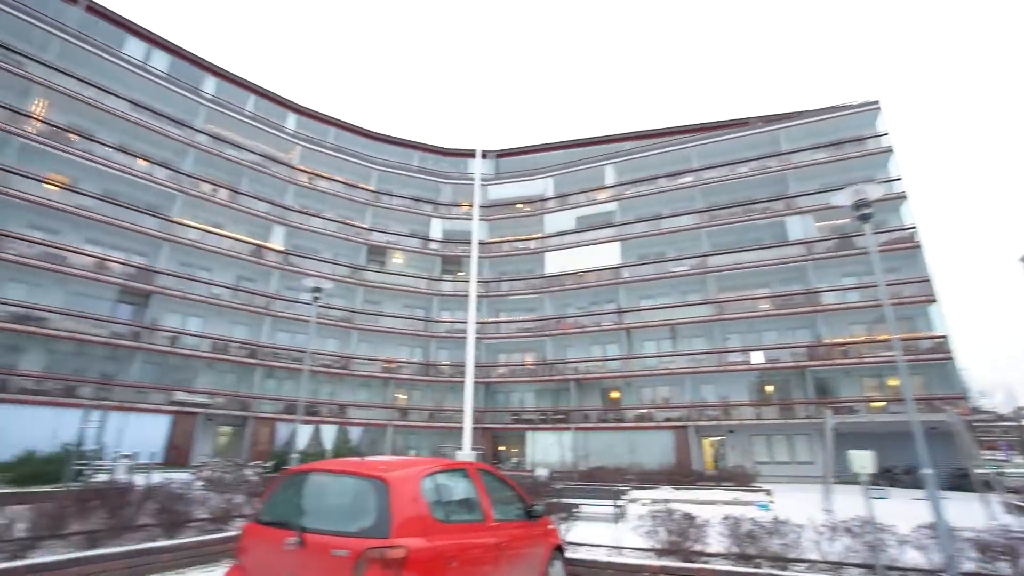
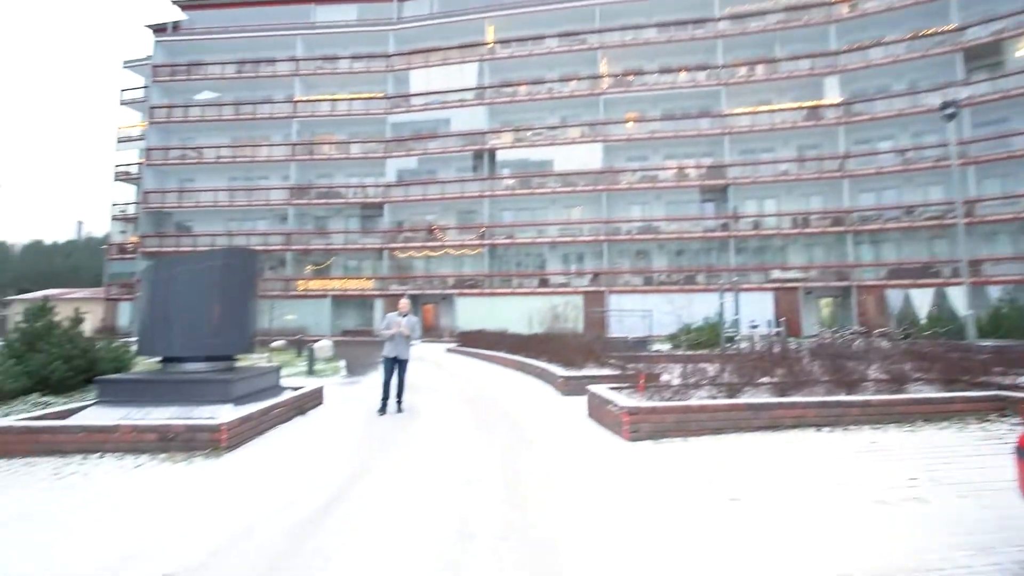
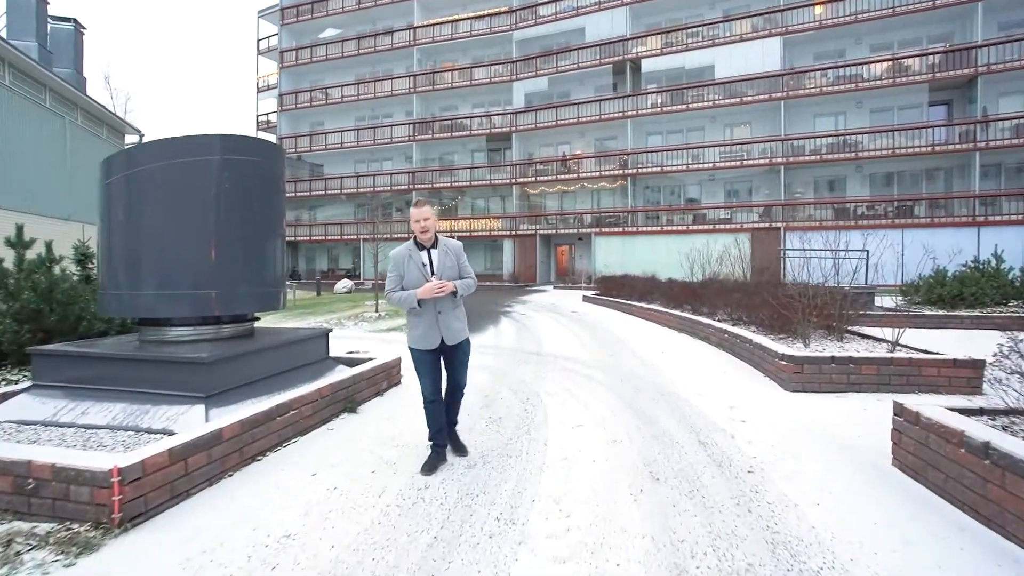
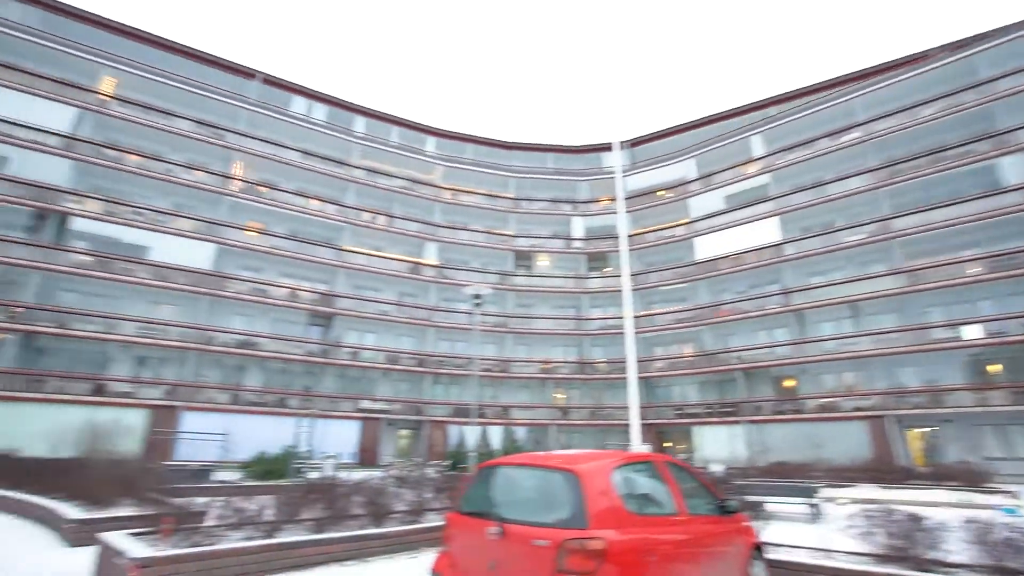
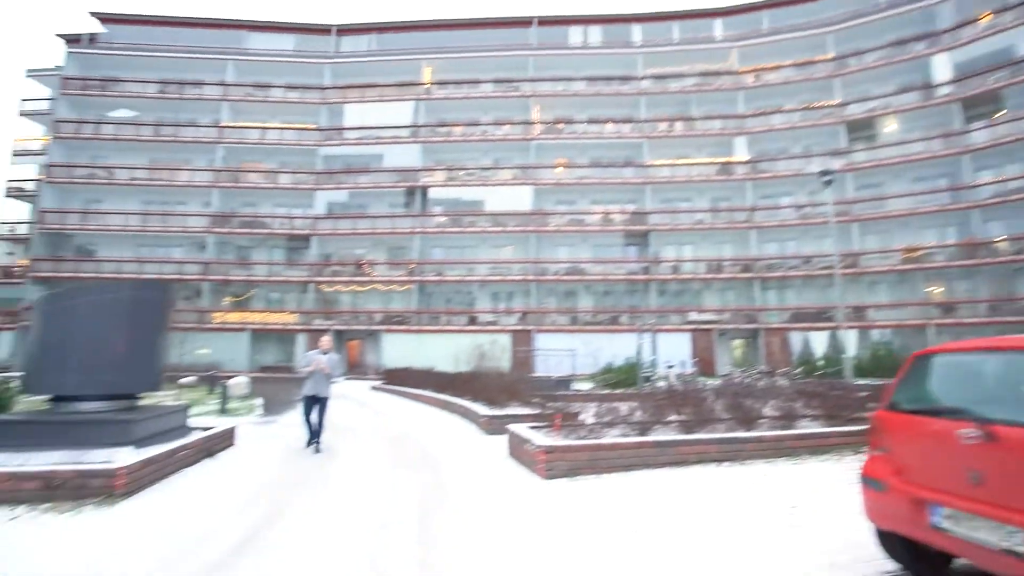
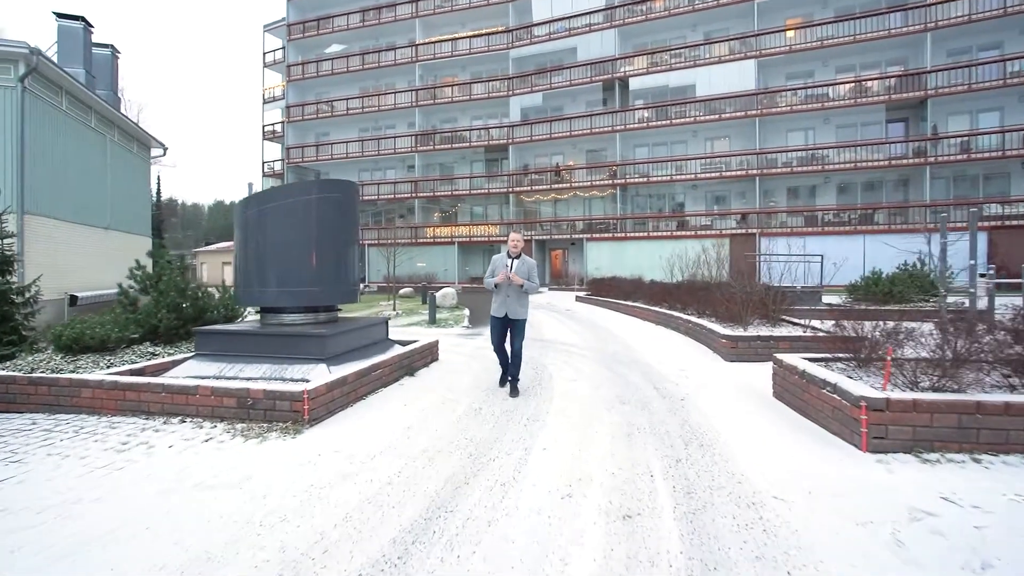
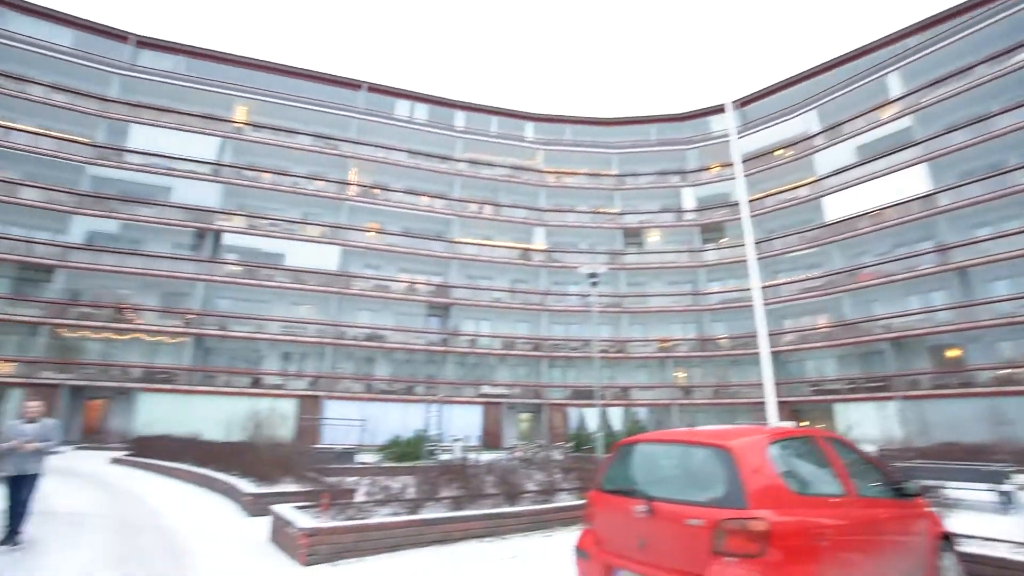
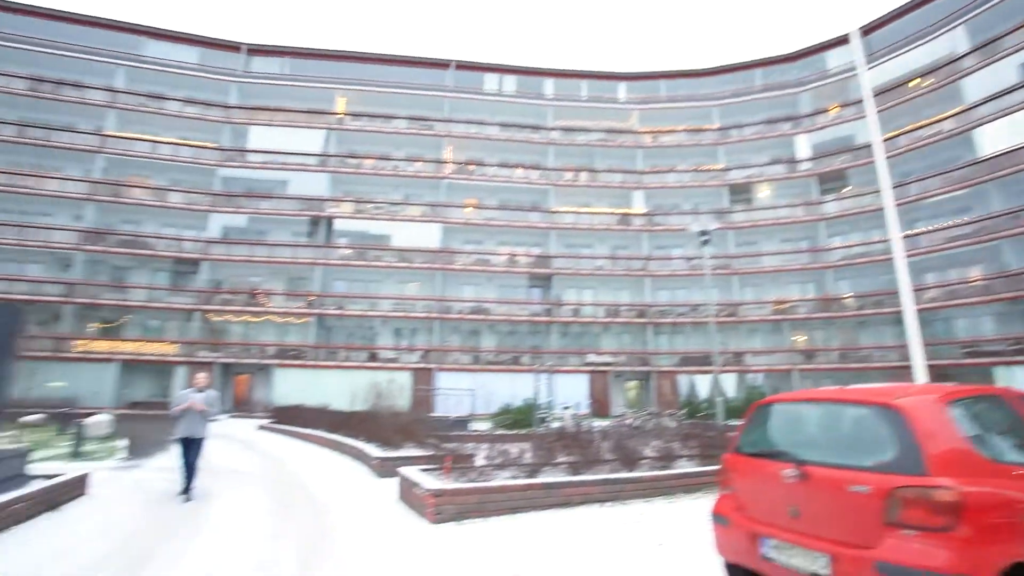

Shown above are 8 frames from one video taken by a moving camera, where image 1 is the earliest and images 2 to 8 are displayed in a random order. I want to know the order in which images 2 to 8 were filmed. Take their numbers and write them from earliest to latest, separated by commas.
4, 7, 8, 5, 2, 6, 3
